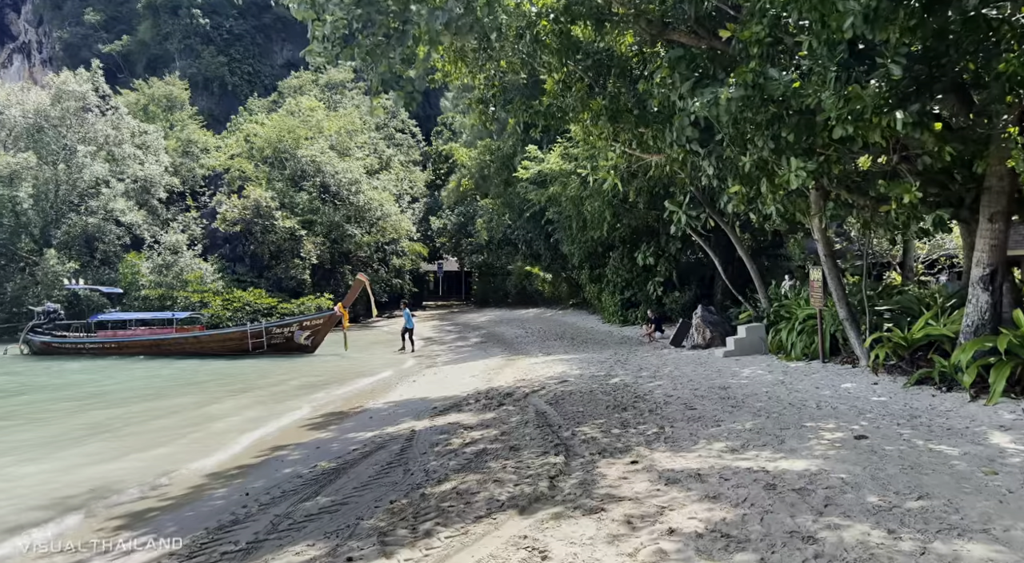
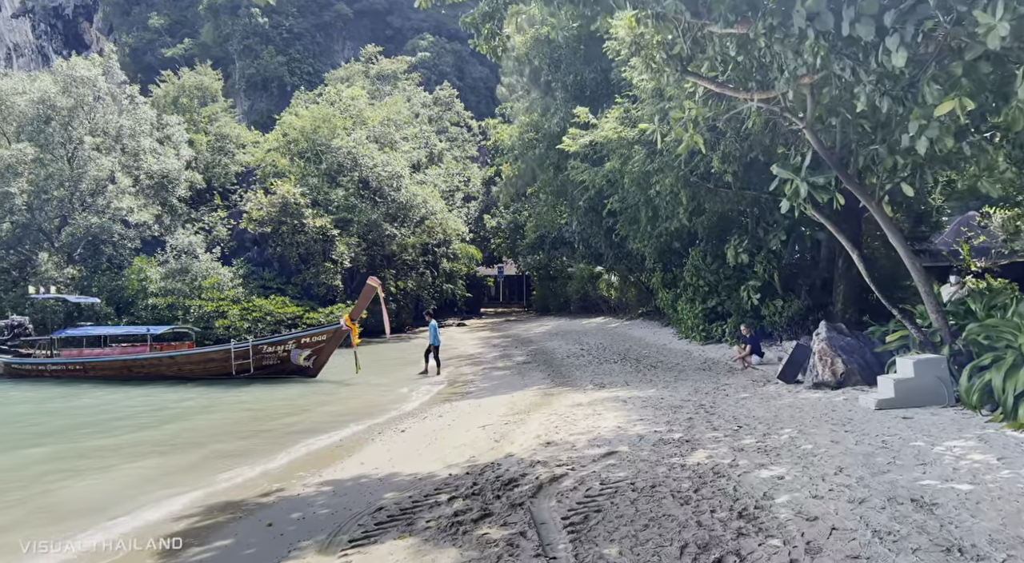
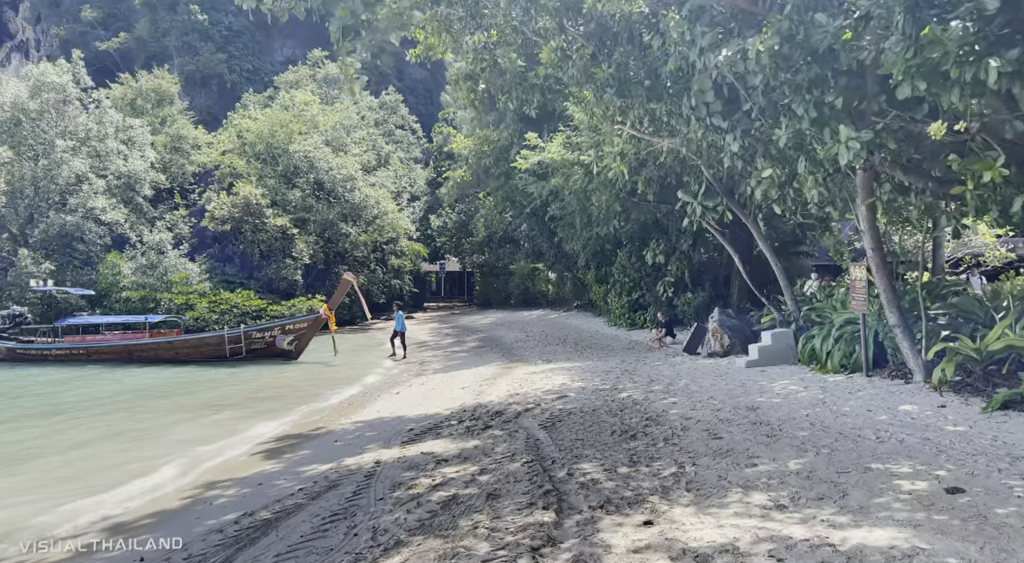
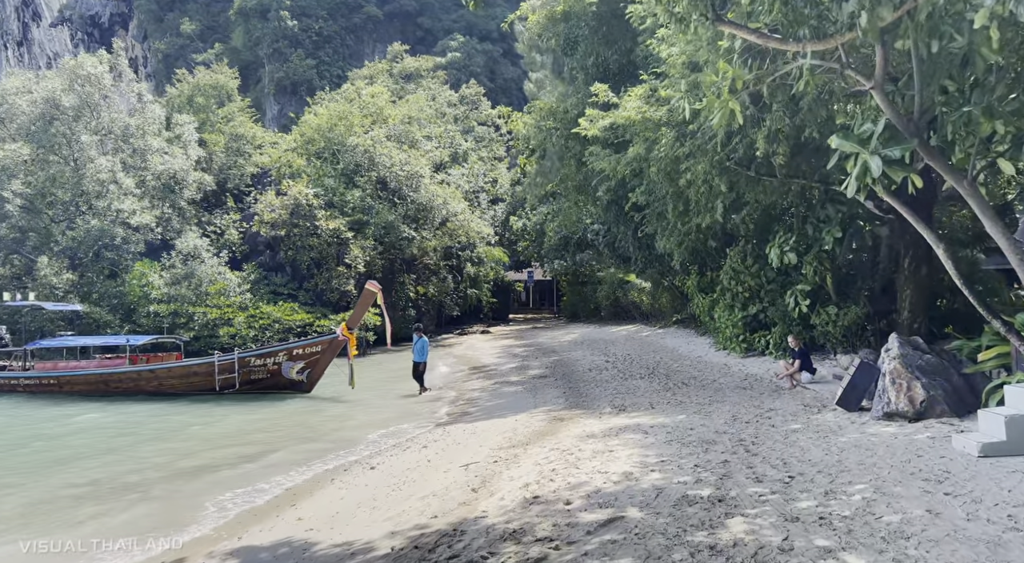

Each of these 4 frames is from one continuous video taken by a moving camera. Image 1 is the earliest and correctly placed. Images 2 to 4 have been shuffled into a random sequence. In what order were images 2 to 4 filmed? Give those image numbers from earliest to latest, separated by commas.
3, 2, 4
